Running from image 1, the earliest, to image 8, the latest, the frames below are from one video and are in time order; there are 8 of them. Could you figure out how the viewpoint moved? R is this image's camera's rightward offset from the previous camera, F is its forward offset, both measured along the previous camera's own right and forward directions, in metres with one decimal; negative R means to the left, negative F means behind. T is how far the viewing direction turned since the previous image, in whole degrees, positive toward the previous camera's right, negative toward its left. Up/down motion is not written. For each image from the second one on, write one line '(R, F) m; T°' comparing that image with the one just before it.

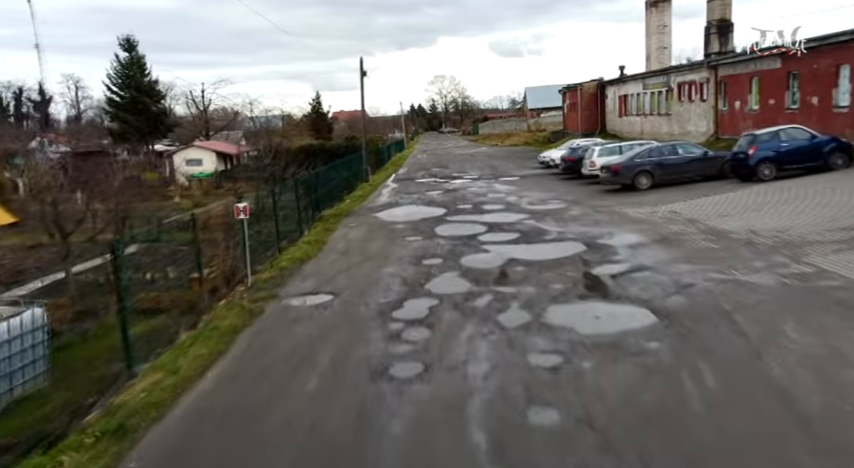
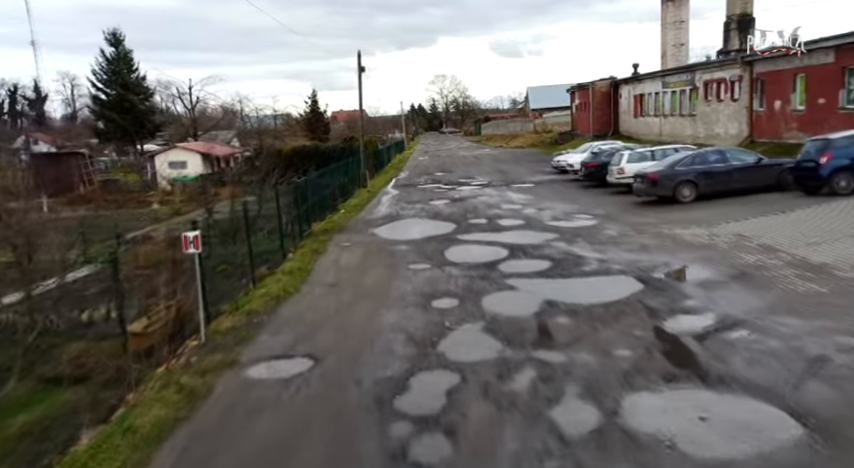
(-0.2, +2.5) m; 0°
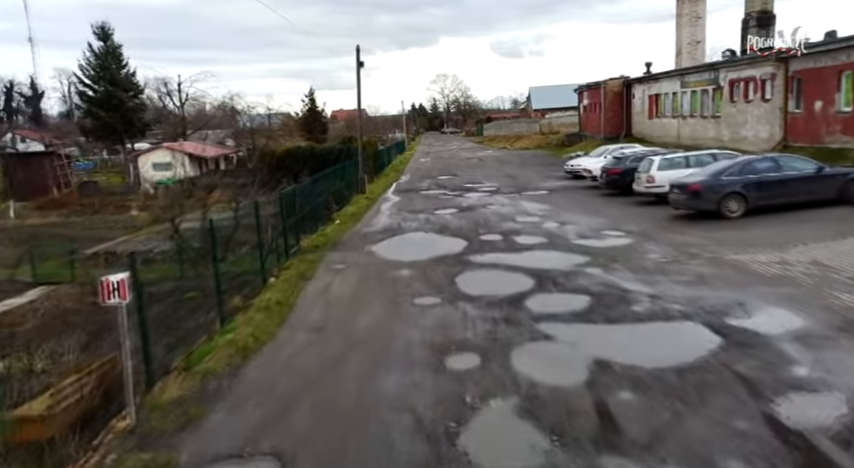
(-0.1, +2.0) m; 0°
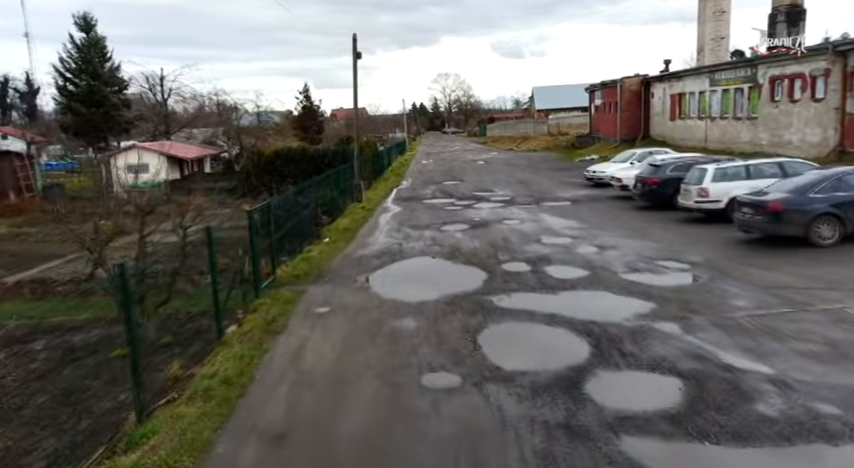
(-0.2, +2.8) m; 0°
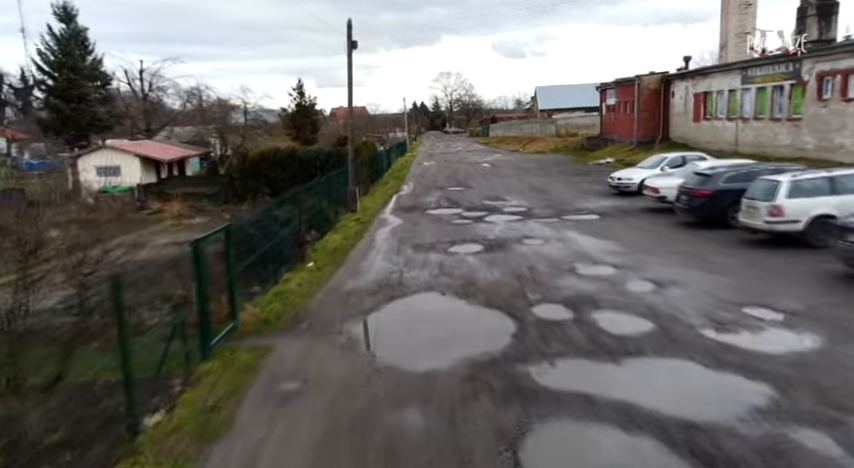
(-0.1, +2.6) m; 0°
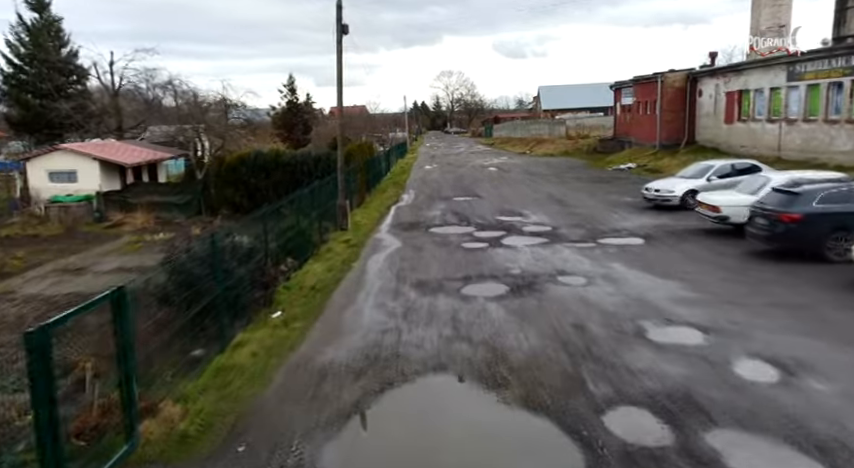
(-0.1, +3.1) m; 0°
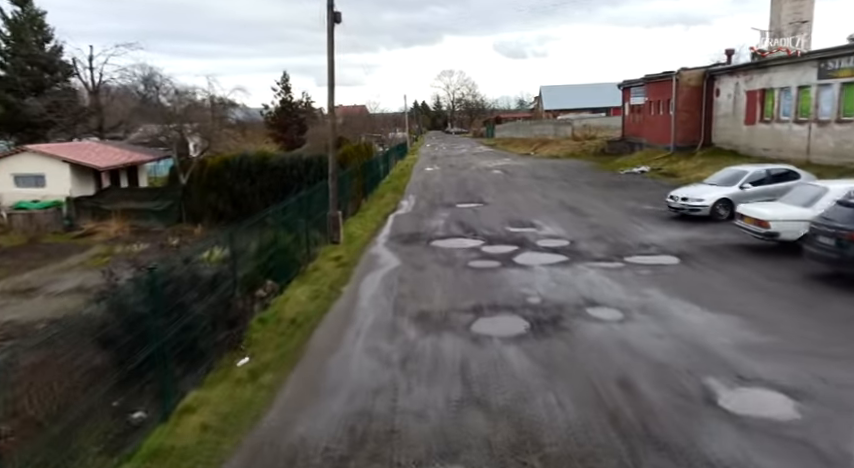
(0.0, +1.7) m; 0°
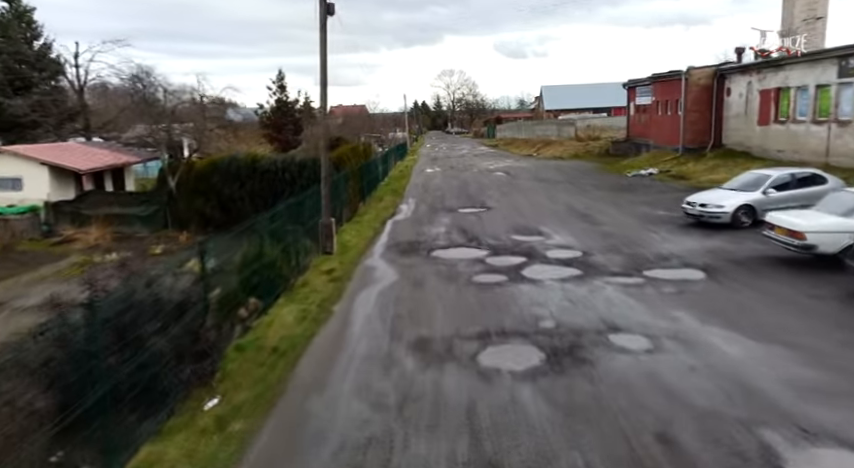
(0.0, +1.0) m; 0°
